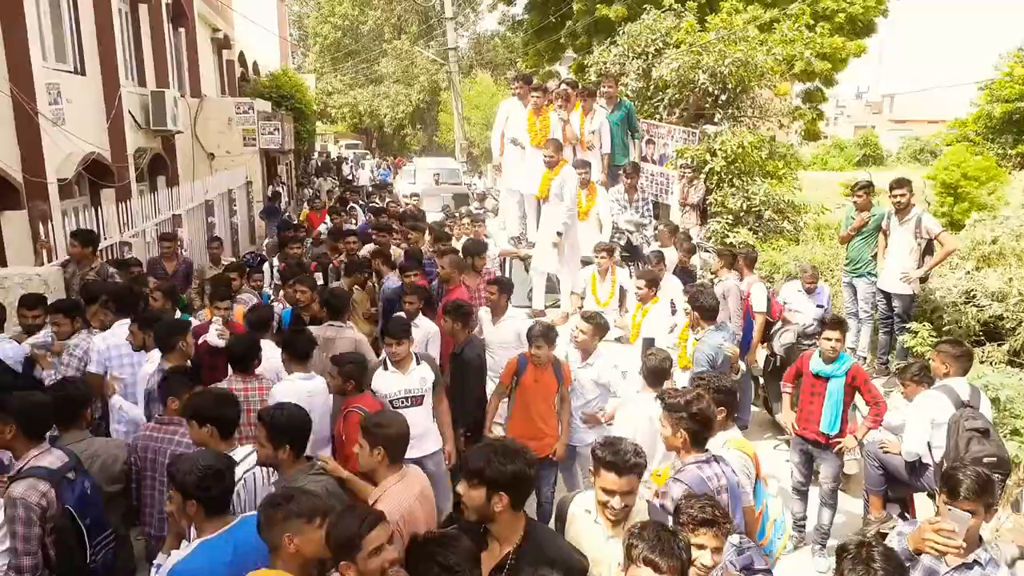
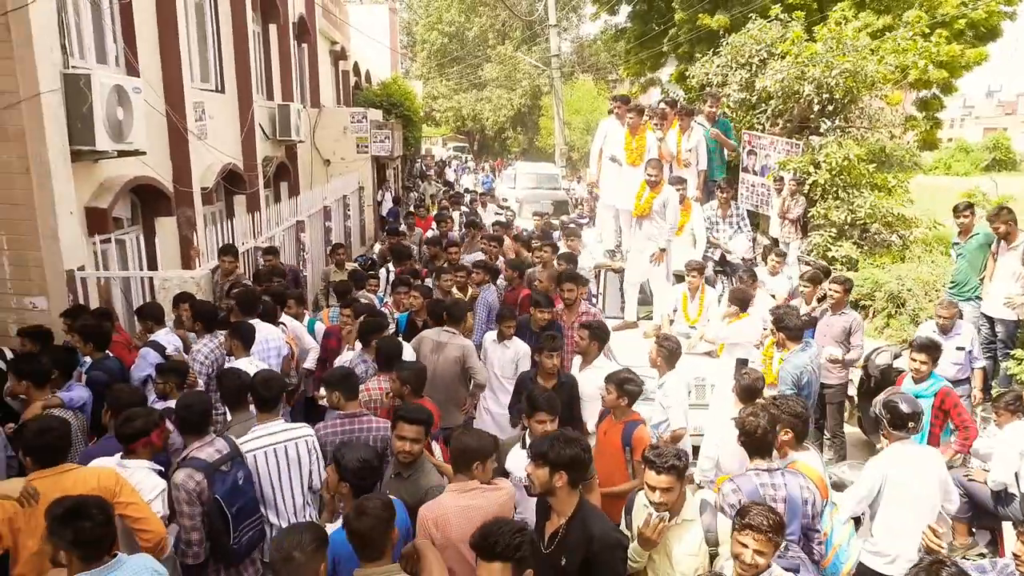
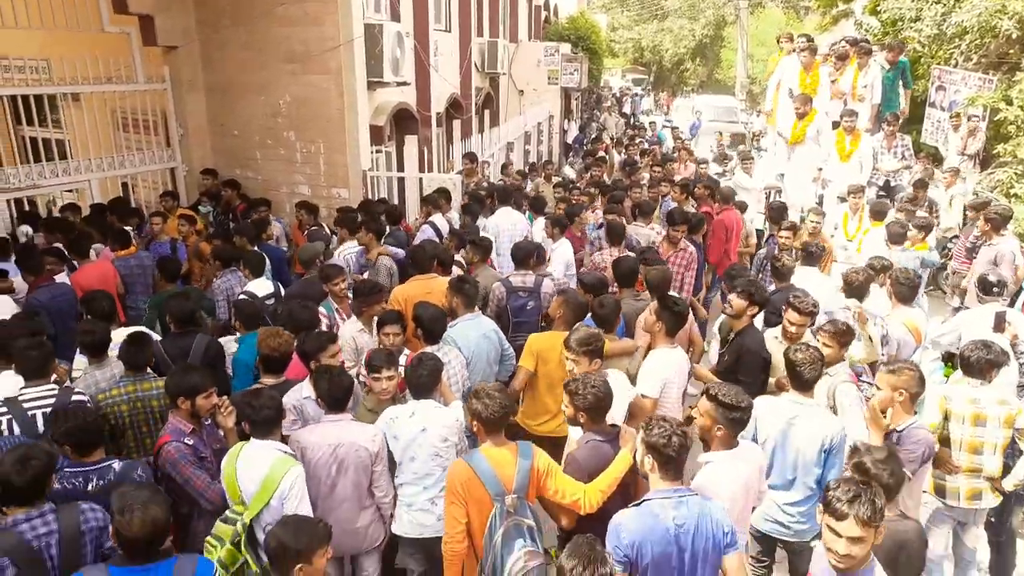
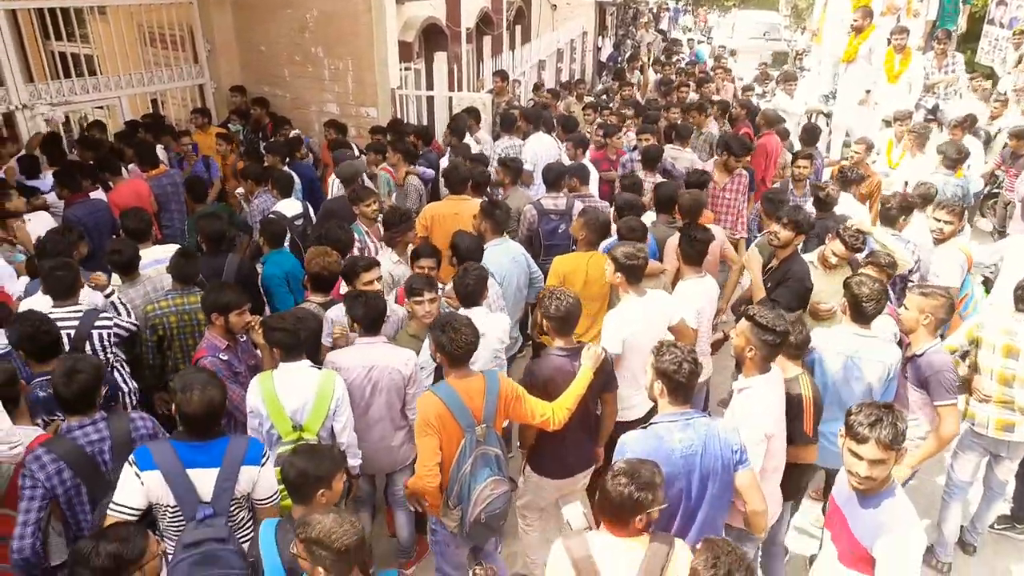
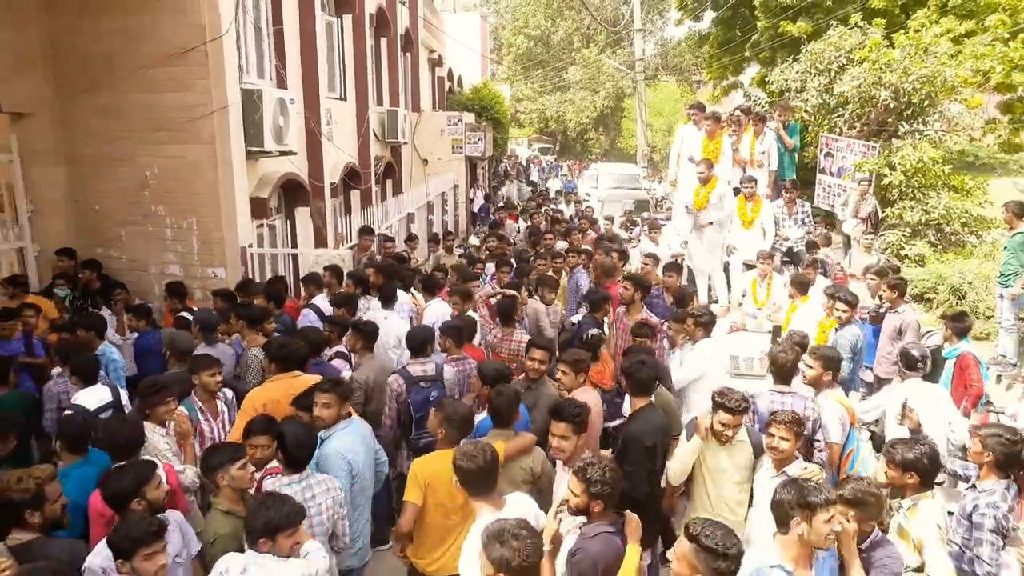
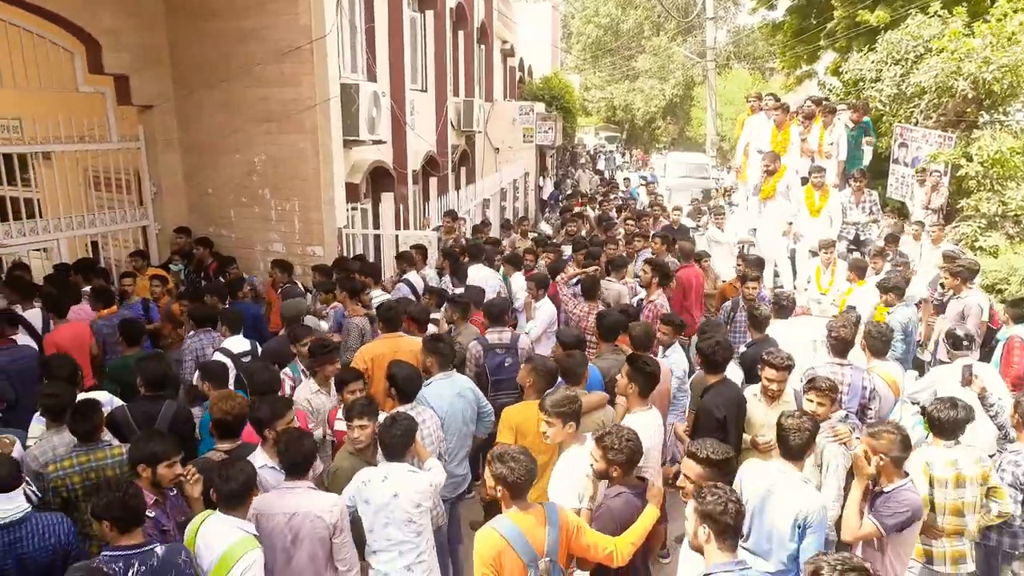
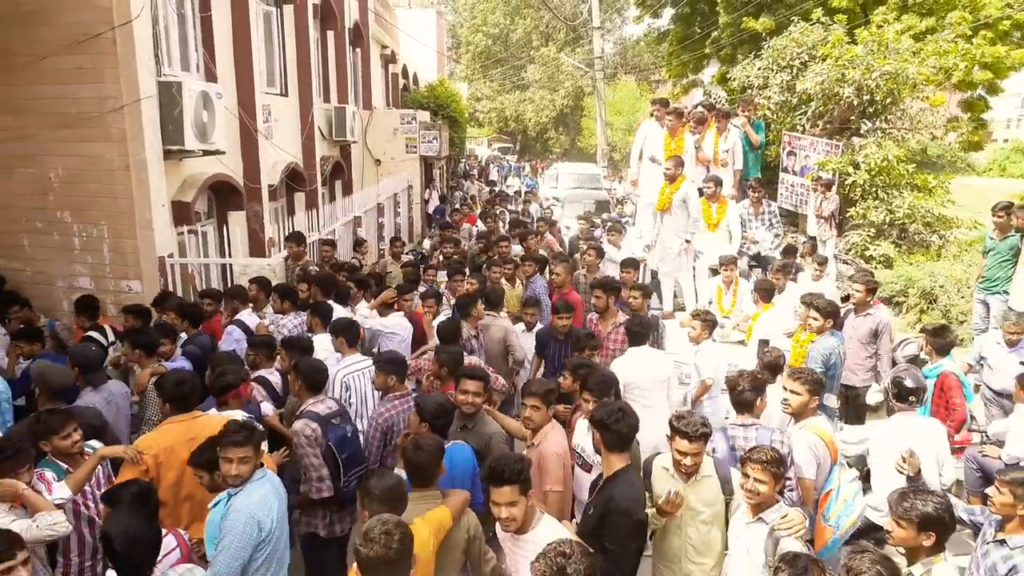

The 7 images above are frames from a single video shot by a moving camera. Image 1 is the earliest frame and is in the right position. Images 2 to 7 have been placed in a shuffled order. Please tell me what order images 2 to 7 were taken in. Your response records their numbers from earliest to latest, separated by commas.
2, 7, 5, 6, 3, 4
